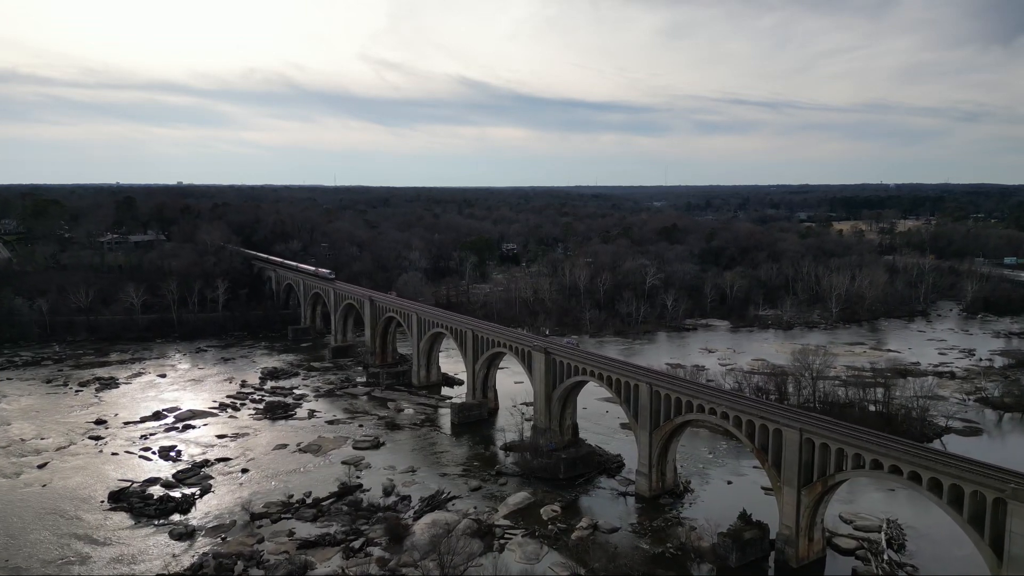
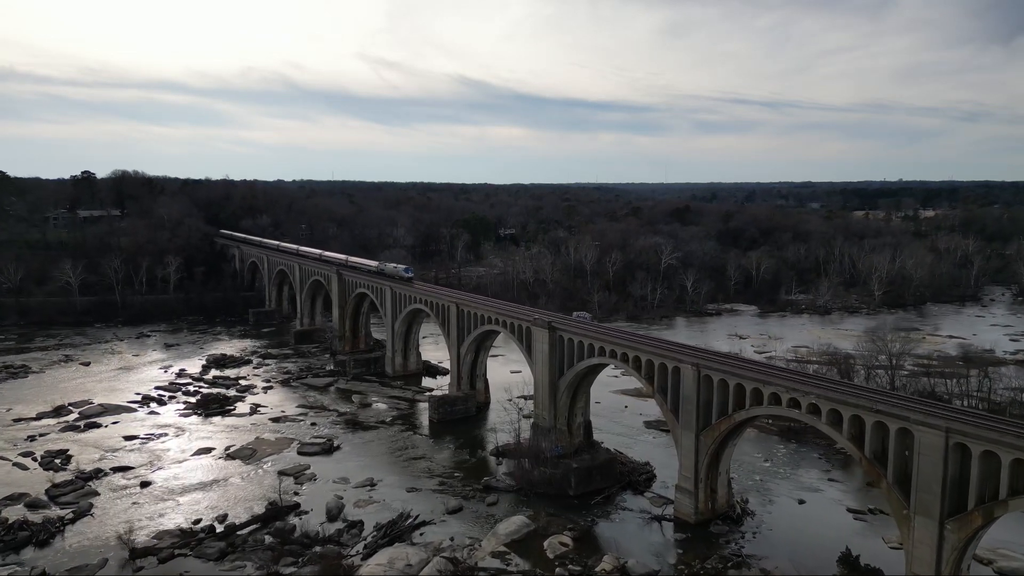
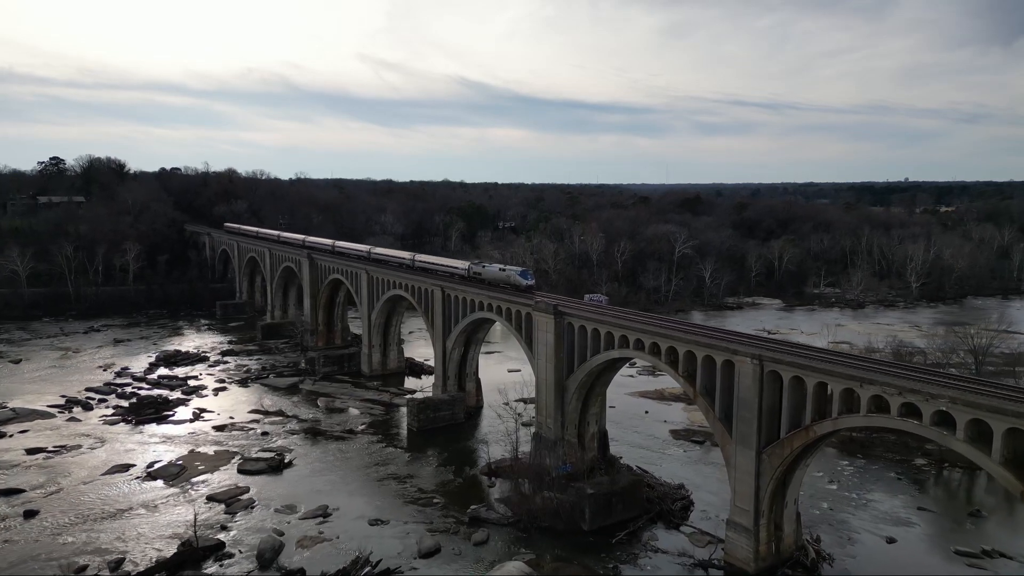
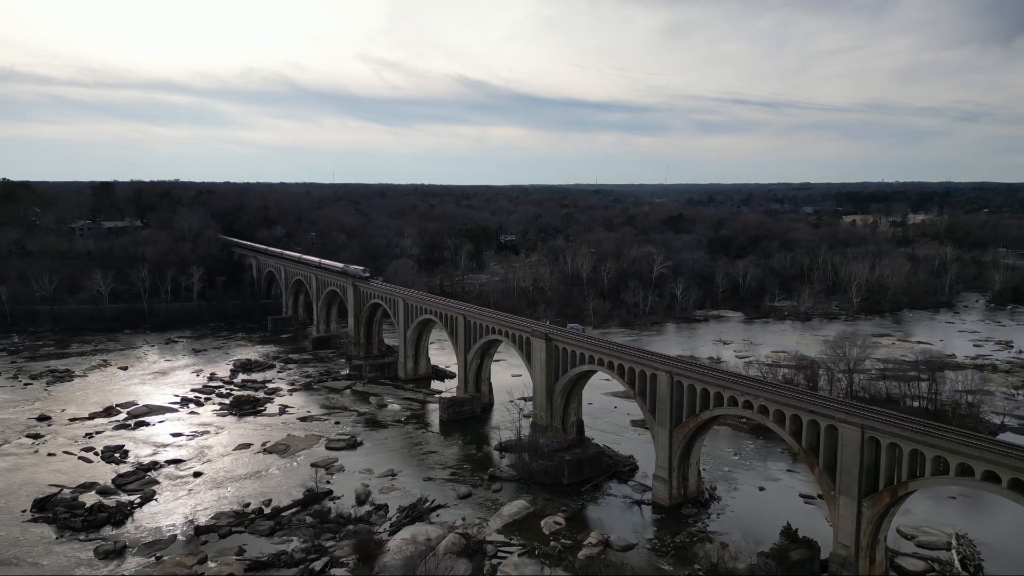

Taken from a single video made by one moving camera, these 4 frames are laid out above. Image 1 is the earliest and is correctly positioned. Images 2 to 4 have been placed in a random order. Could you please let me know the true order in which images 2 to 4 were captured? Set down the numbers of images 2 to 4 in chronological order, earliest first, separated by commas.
4, 2, 3
